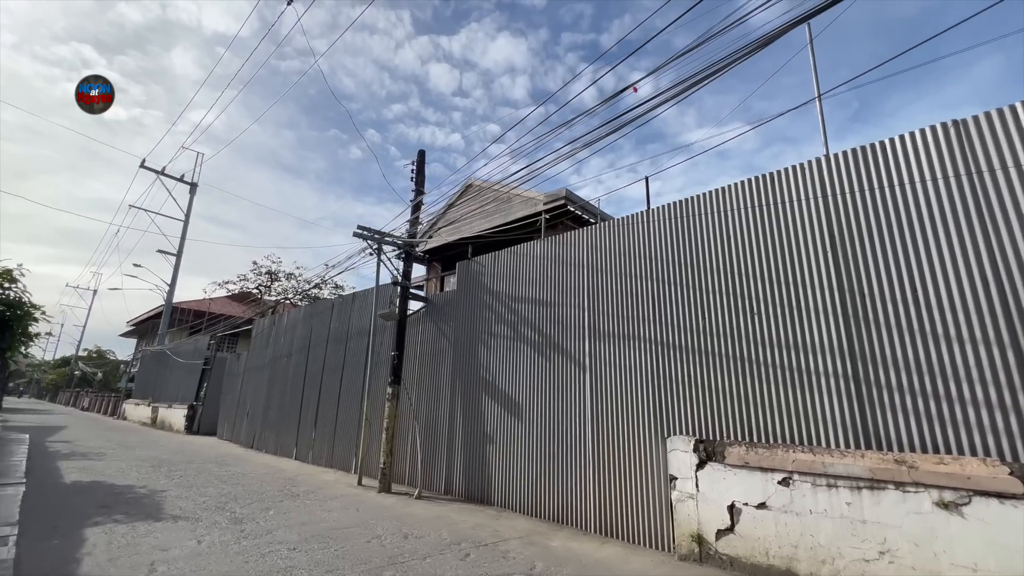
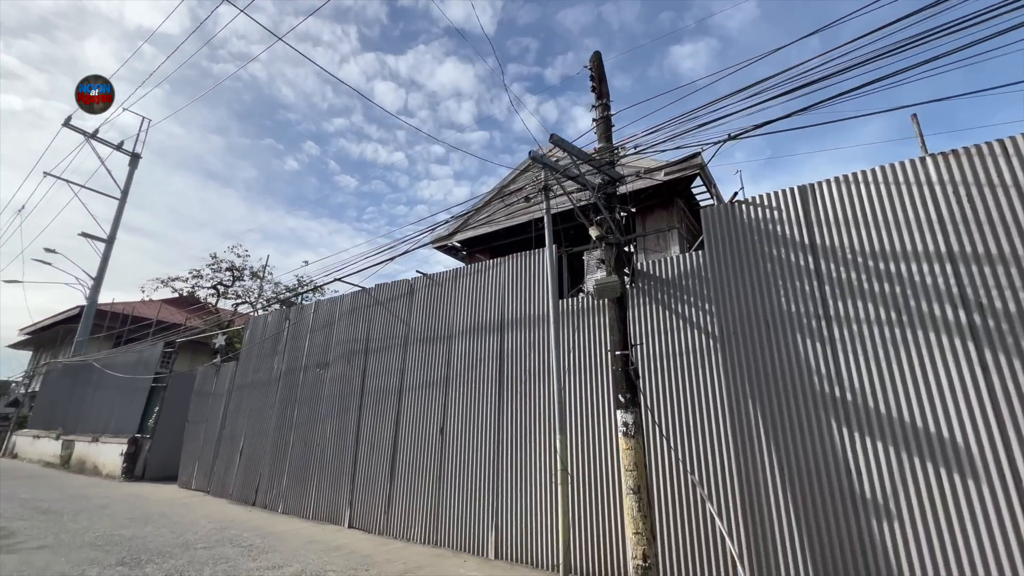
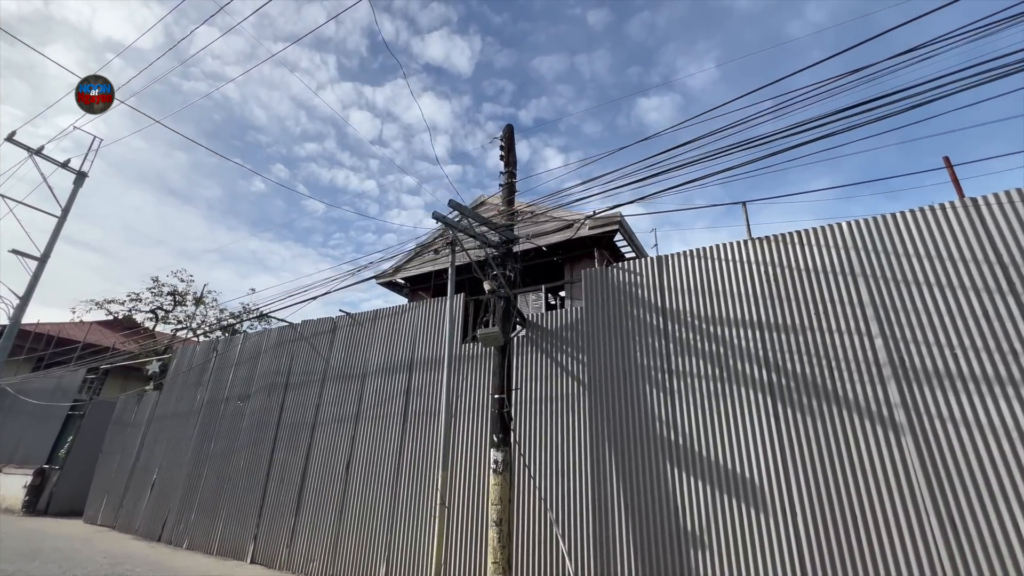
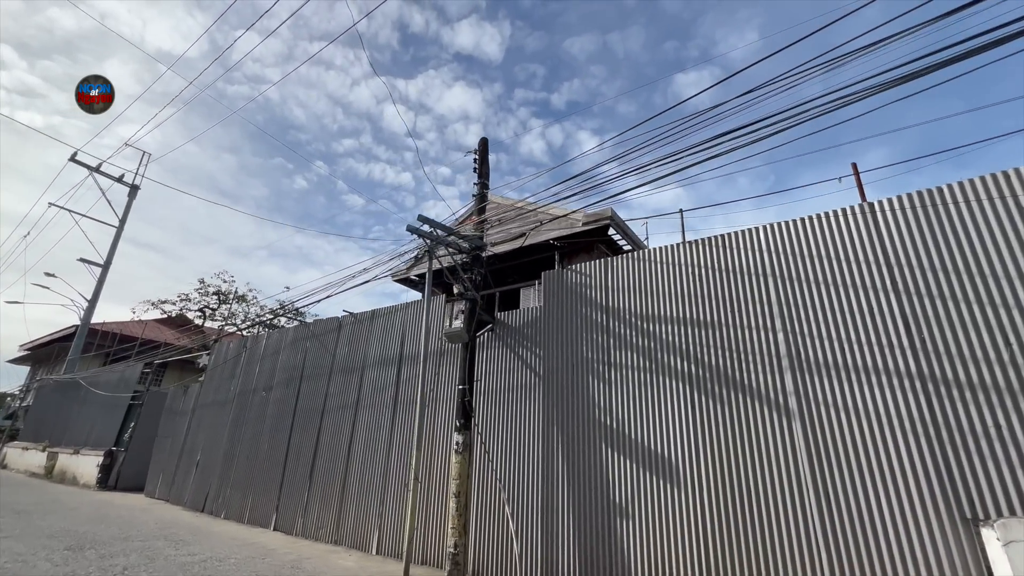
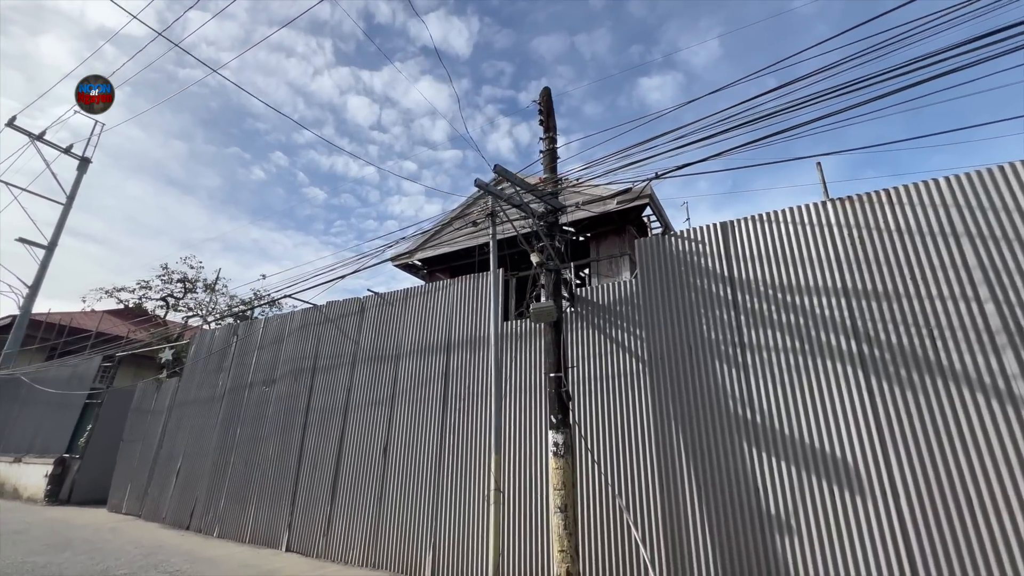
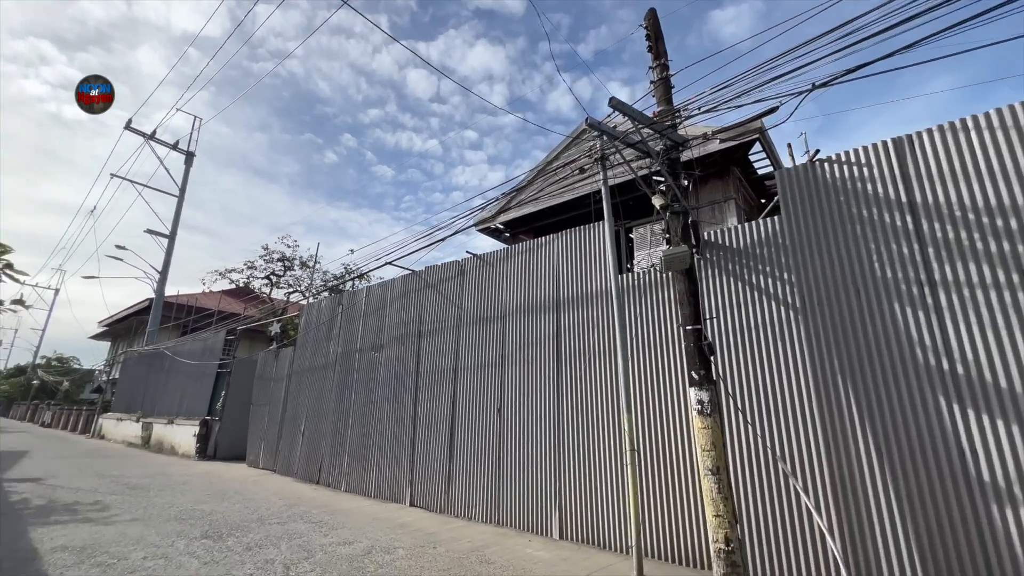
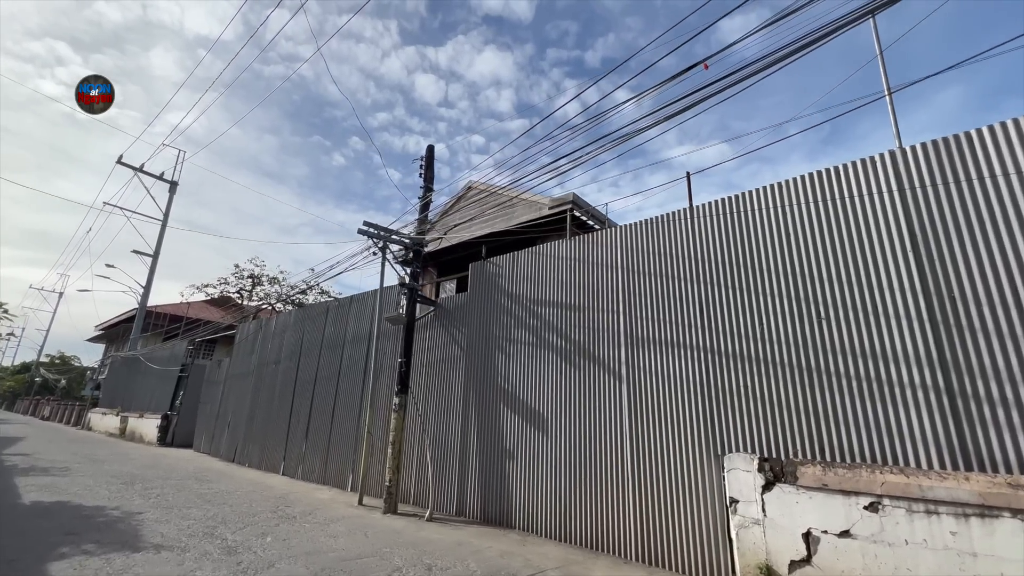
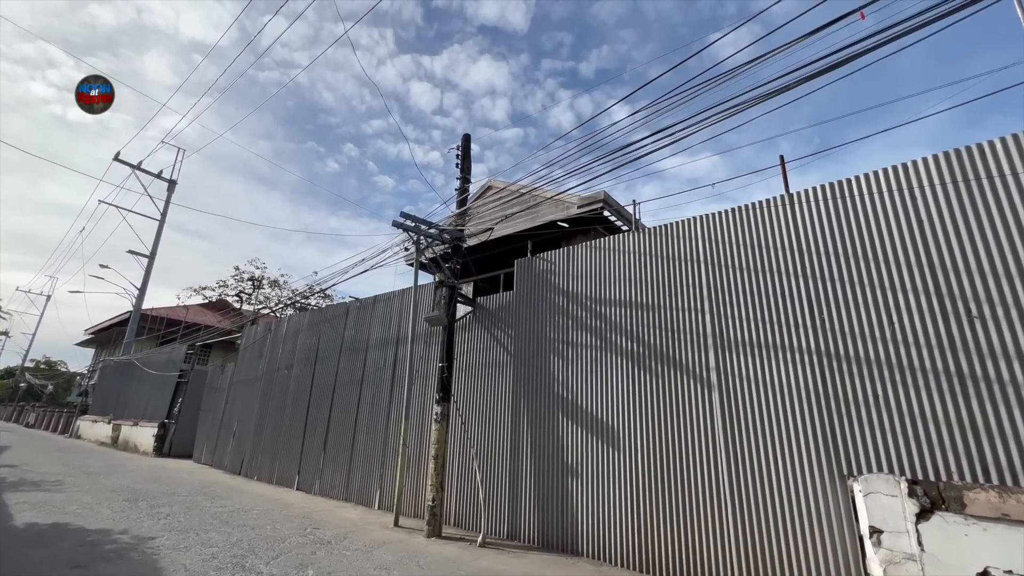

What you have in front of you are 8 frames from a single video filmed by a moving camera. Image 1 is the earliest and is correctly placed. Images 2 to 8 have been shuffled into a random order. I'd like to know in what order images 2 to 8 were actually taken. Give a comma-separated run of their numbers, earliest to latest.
7, 8, 4, 3, 5, 2, 6
